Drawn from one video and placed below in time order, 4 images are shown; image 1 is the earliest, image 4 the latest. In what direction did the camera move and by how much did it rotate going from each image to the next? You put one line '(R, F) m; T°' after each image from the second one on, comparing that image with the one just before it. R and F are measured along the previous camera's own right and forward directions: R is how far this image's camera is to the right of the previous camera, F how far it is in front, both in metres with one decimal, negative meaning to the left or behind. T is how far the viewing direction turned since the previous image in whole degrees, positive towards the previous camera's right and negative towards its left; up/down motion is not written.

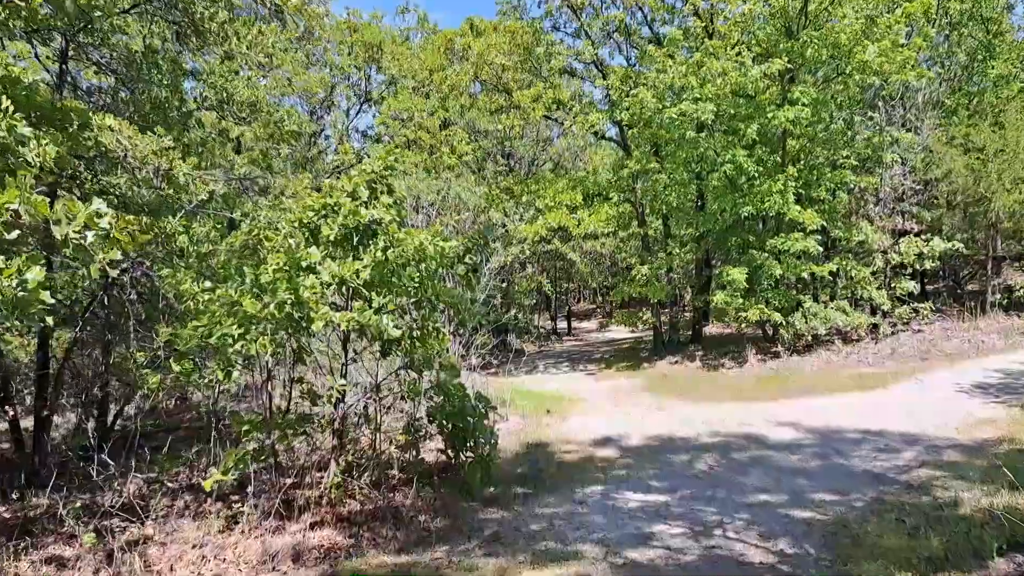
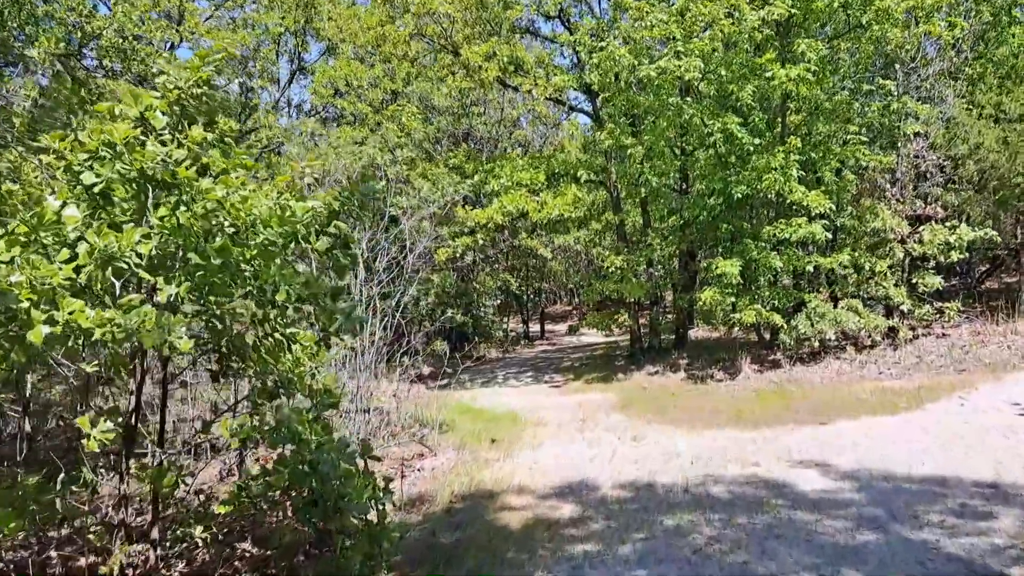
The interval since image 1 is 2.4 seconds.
(+0.4, +2.2) m; +1°
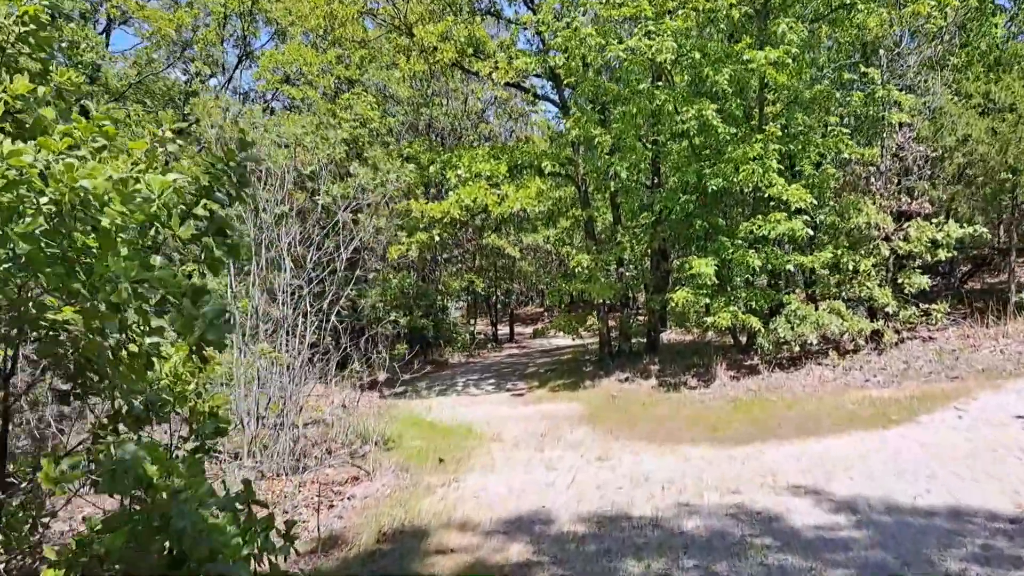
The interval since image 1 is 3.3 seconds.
(+0.2, +0.9) m; +2°
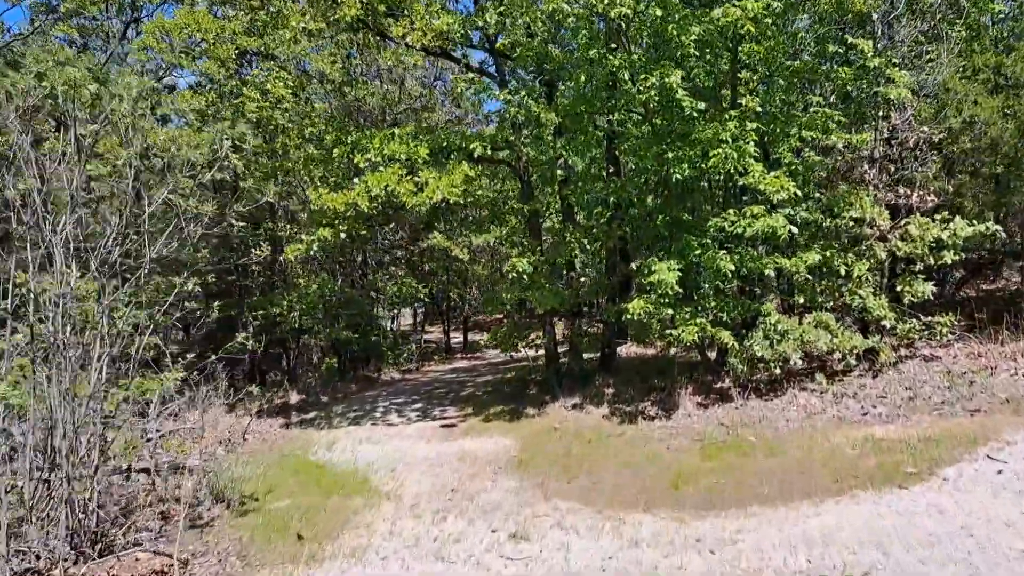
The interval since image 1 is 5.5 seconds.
(+0.5, +1.9) m; +2°
